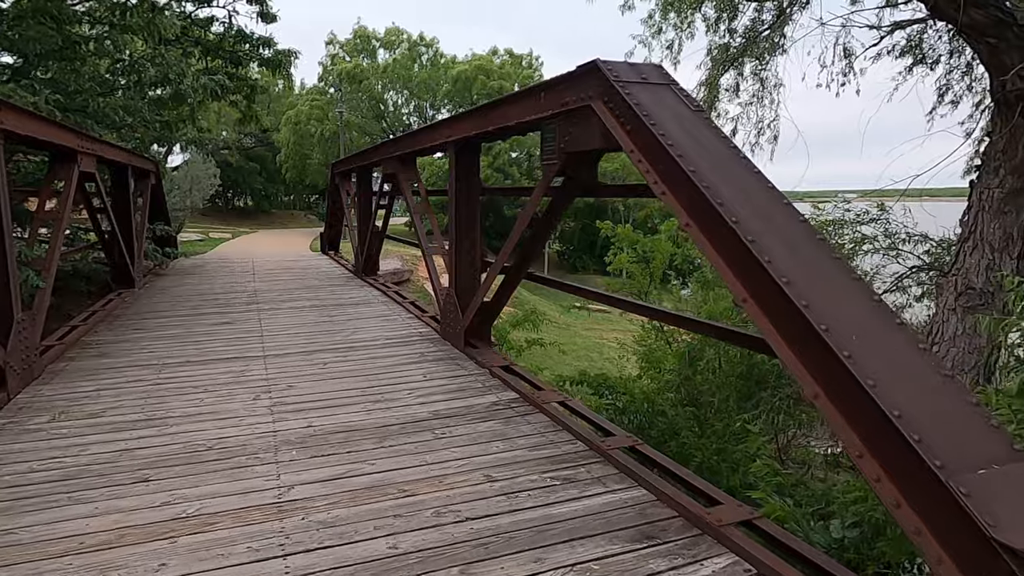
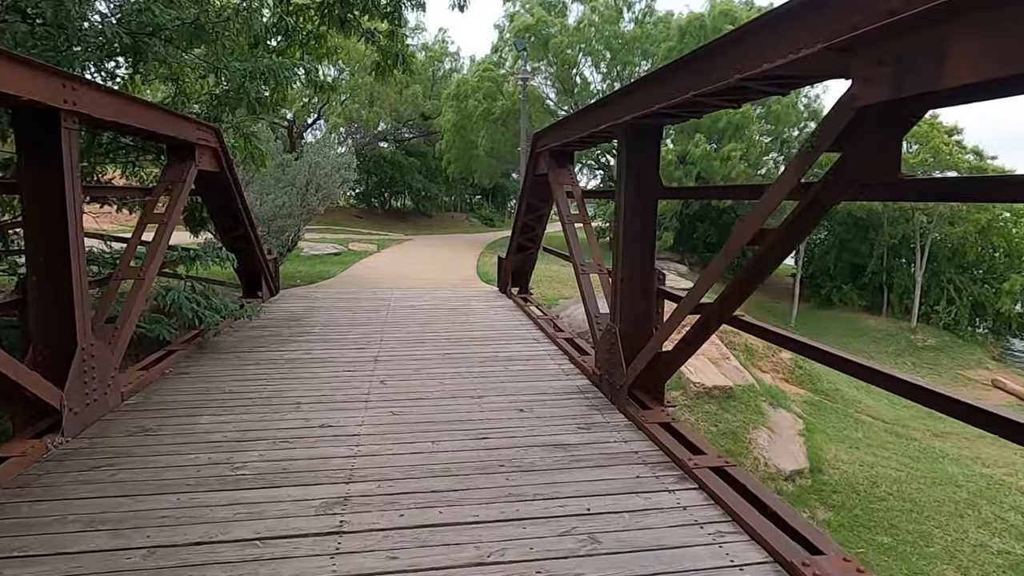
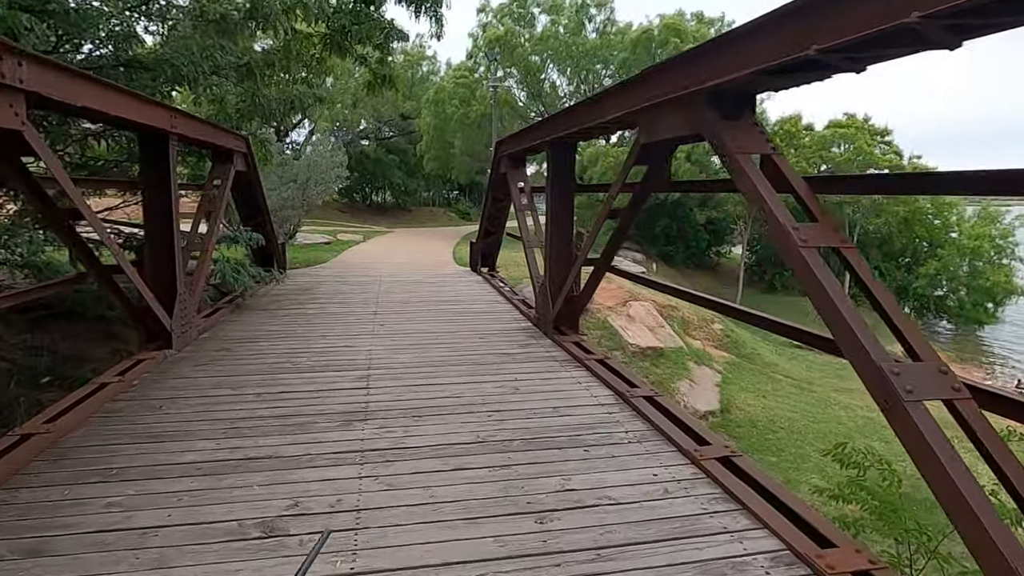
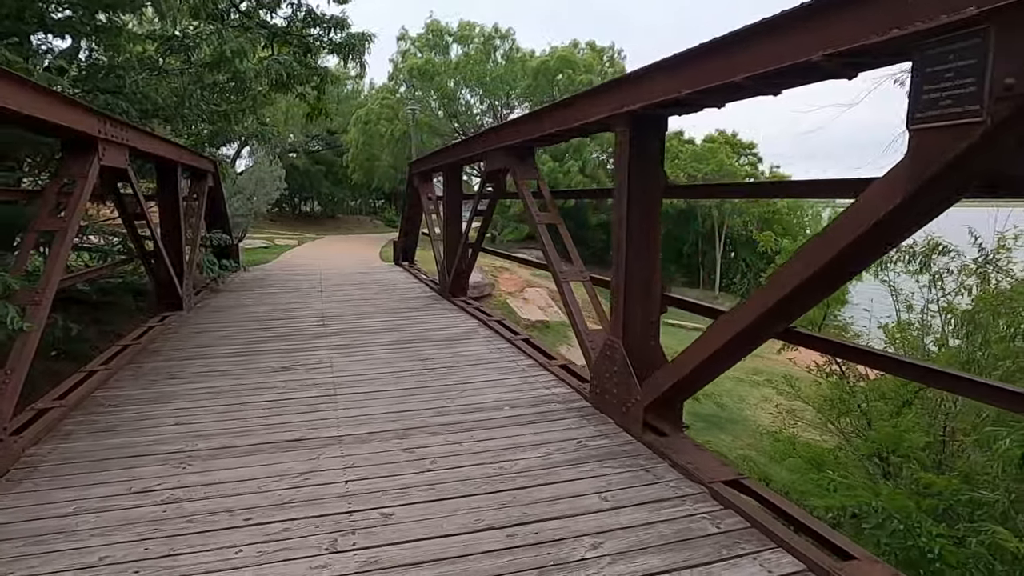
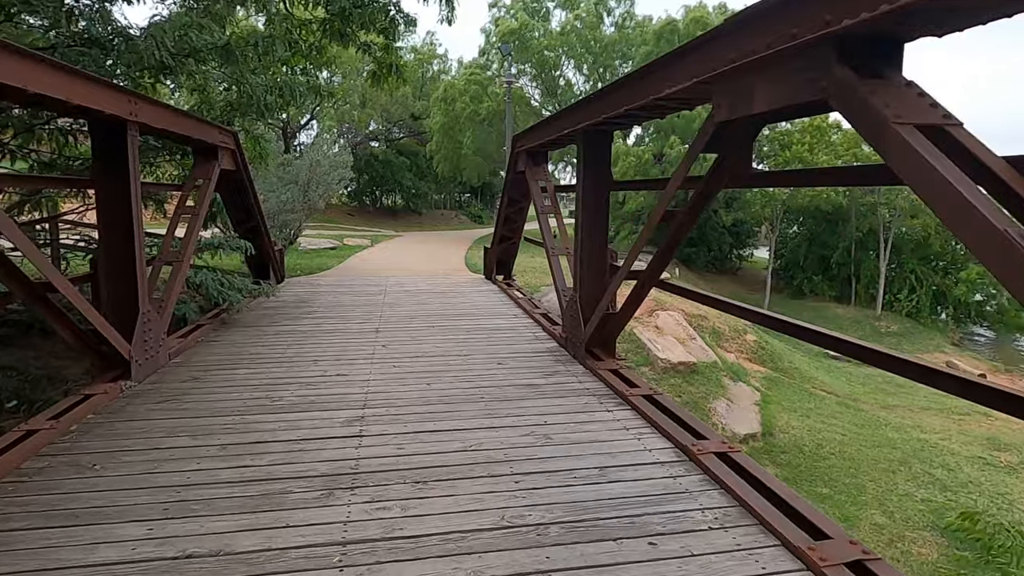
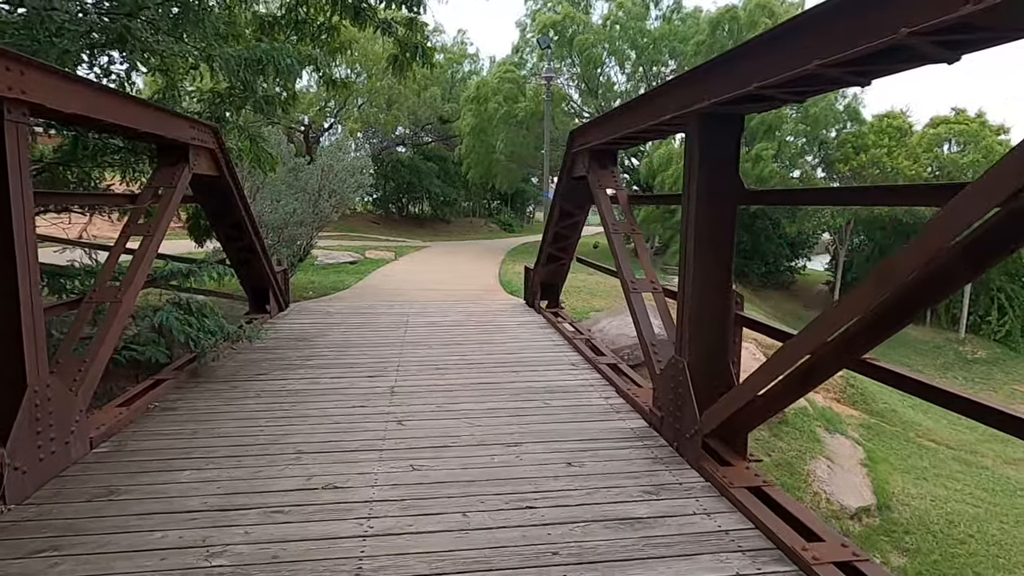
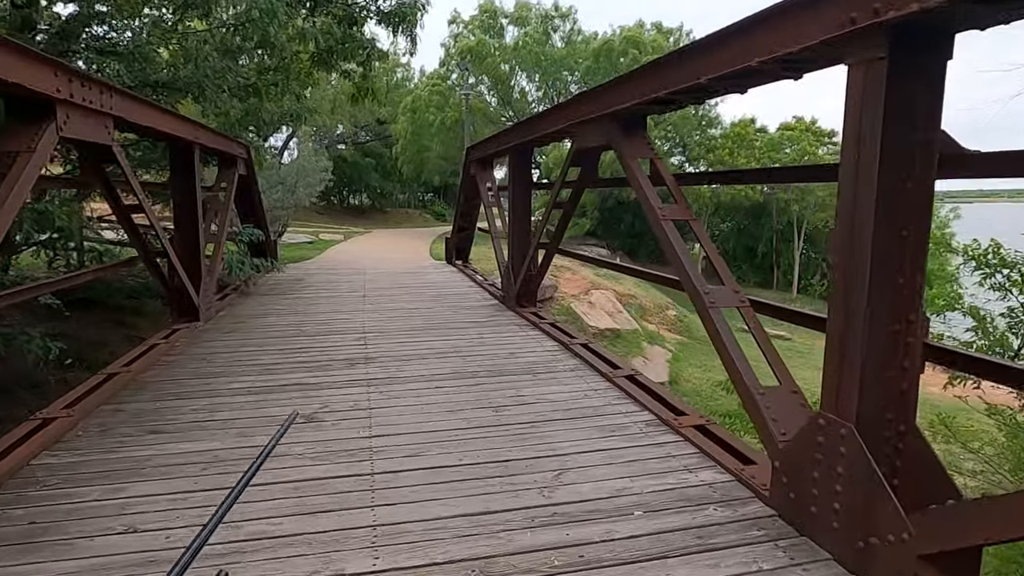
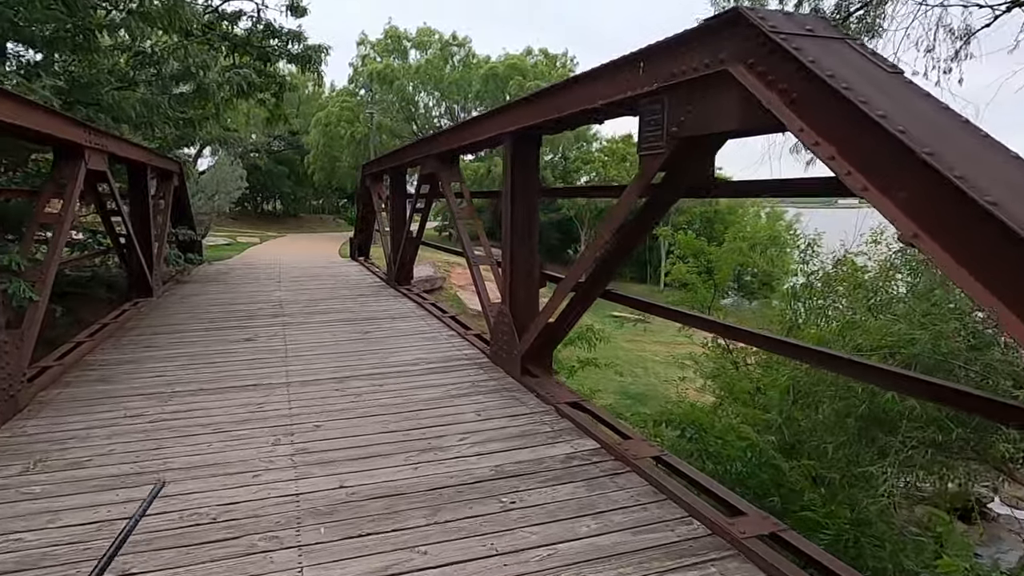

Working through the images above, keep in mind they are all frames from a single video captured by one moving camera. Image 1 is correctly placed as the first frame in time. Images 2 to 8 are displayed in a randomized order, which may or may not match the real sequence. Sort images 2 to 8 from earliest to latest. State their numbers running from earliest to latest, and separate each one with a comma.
8, 4, 7, 3, 5, 2, 6
